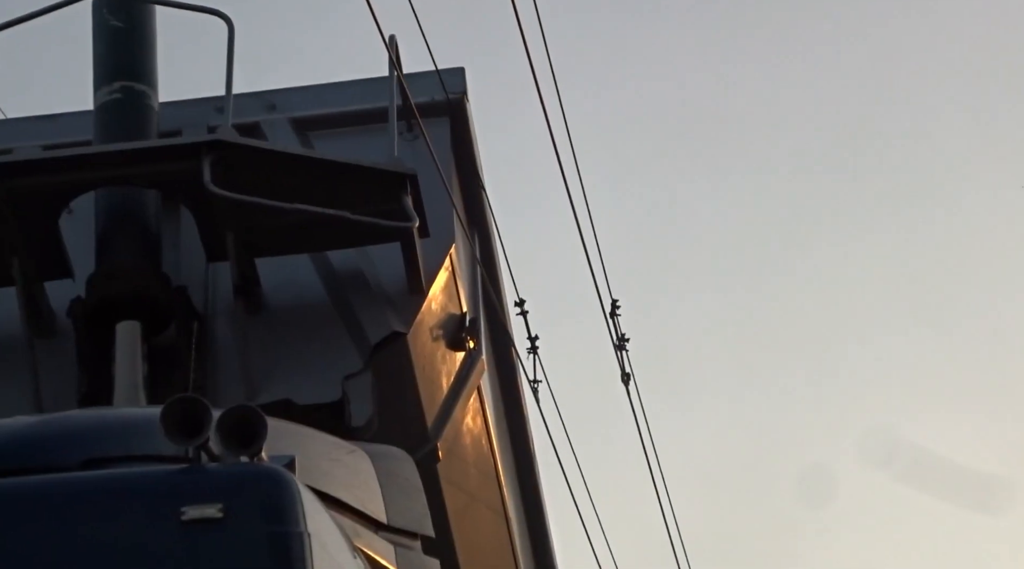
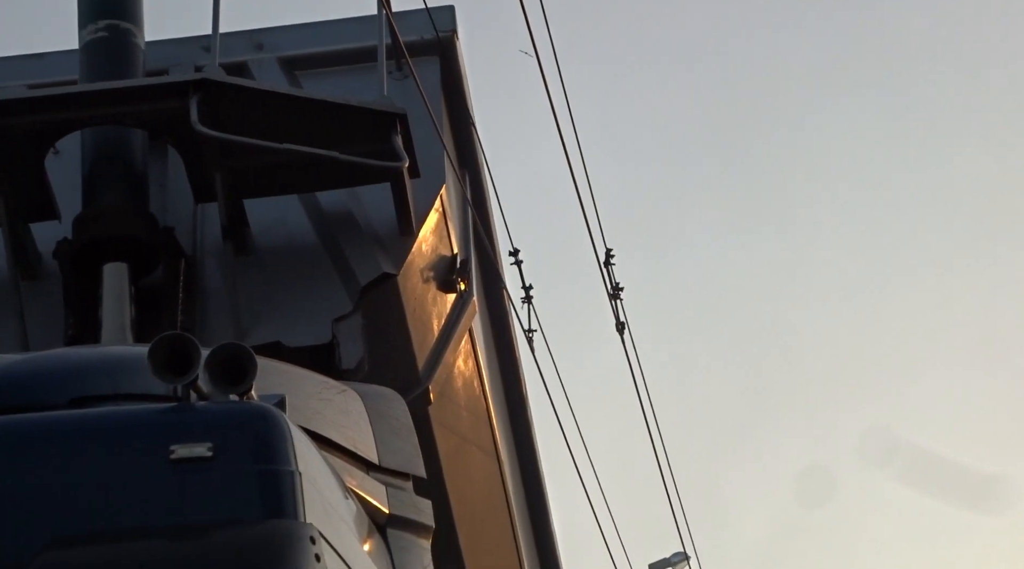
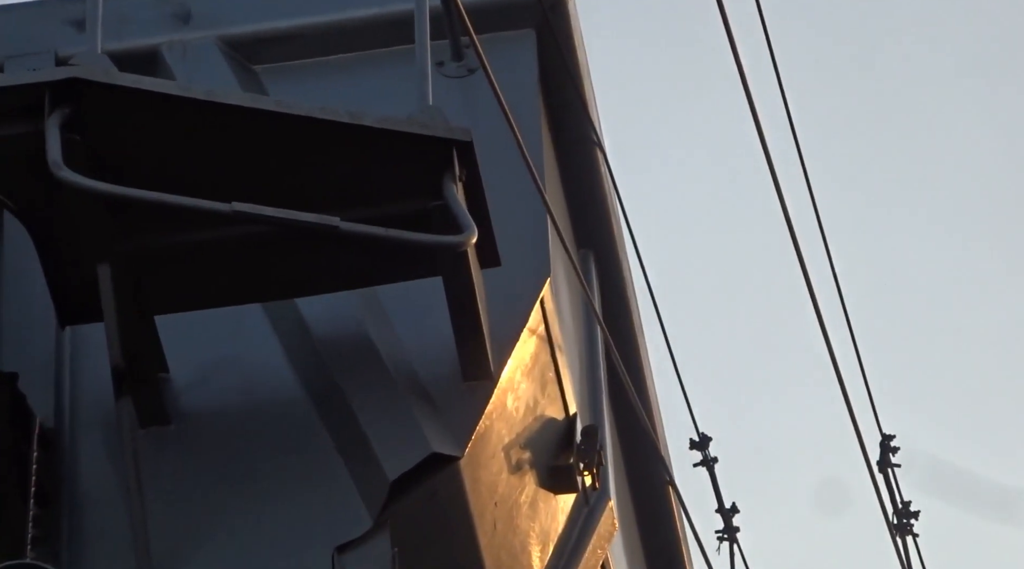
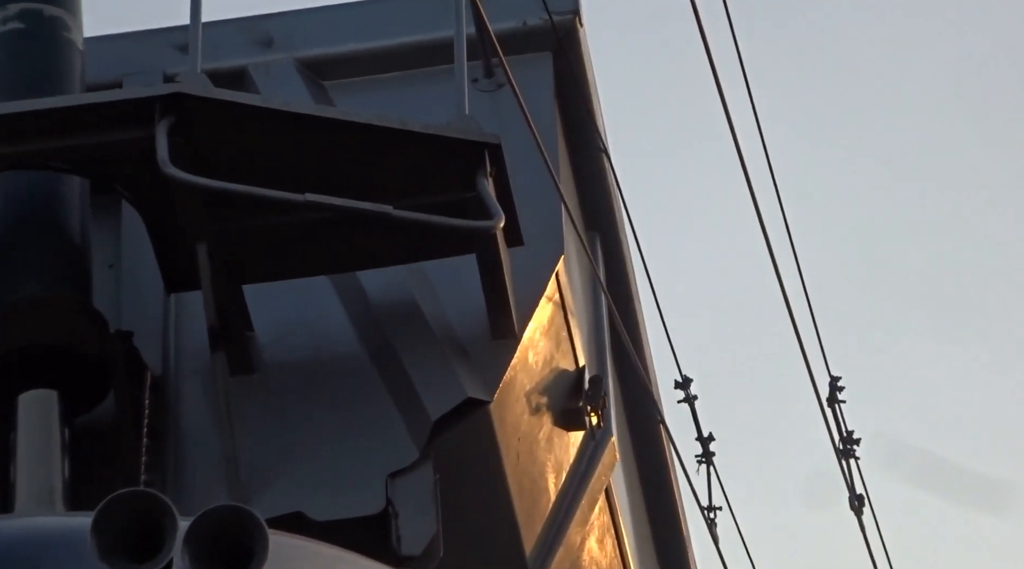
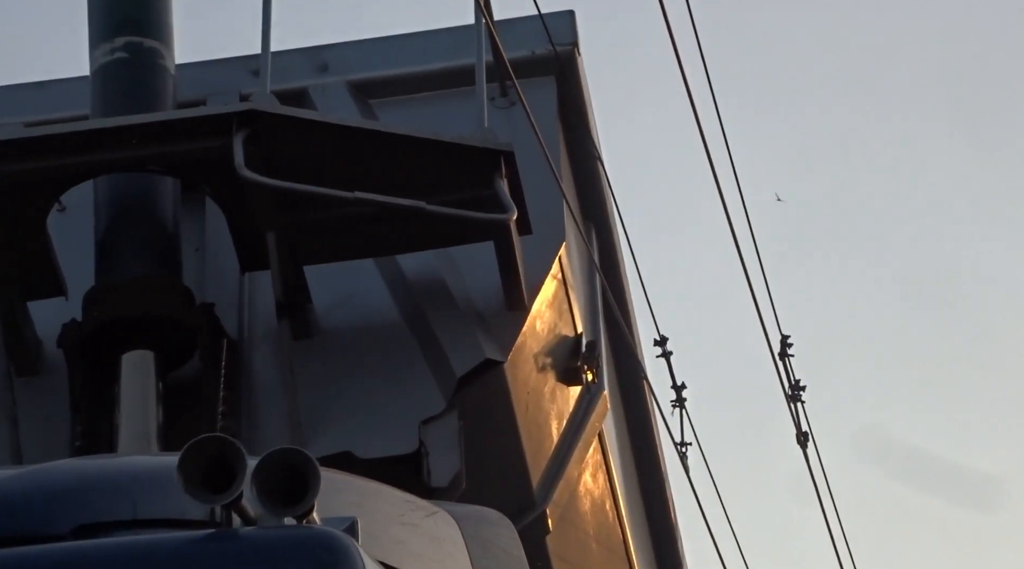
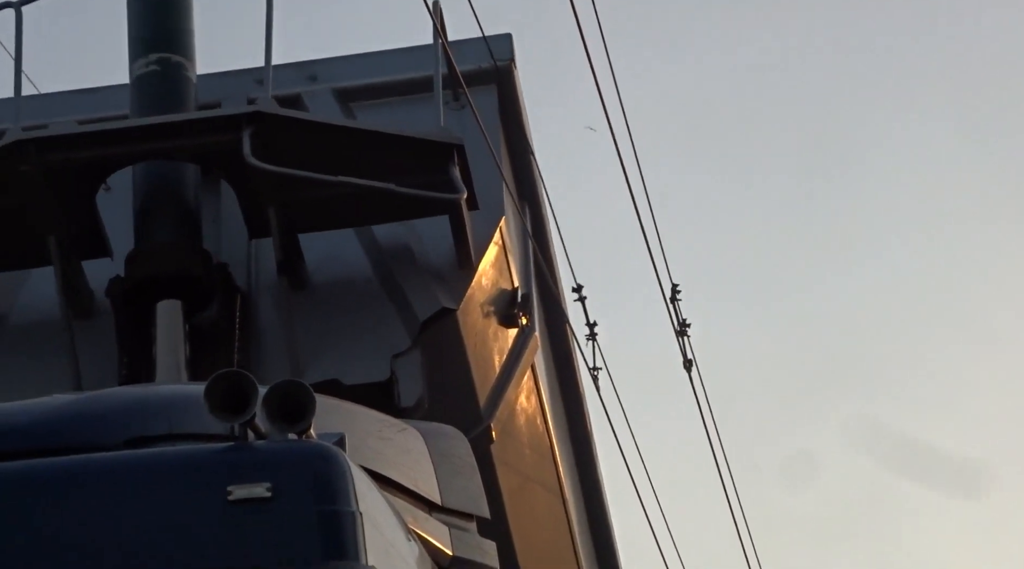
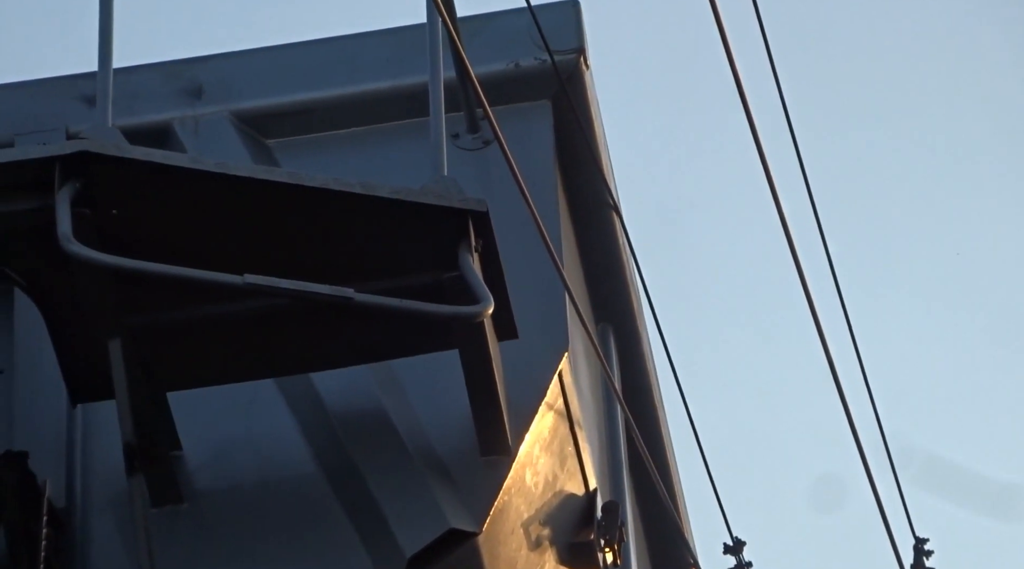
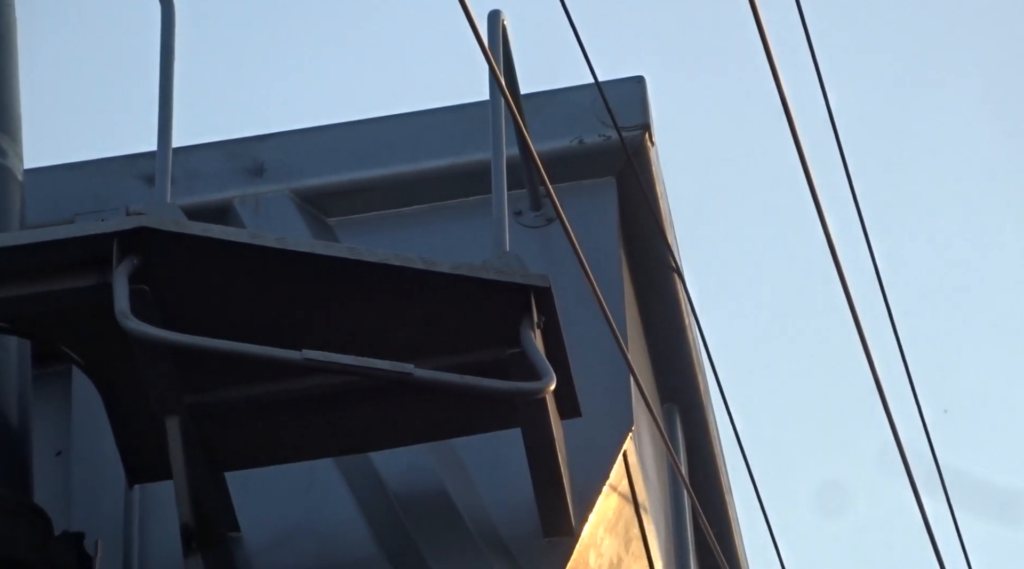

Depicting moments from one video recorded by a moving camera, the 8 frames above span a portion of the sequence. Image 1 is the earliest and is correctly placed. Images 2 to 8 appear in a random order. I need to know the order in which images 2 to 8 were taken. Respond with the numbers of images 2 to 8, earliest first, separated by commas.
2, 6, 5, 4, 3, 7, 8
